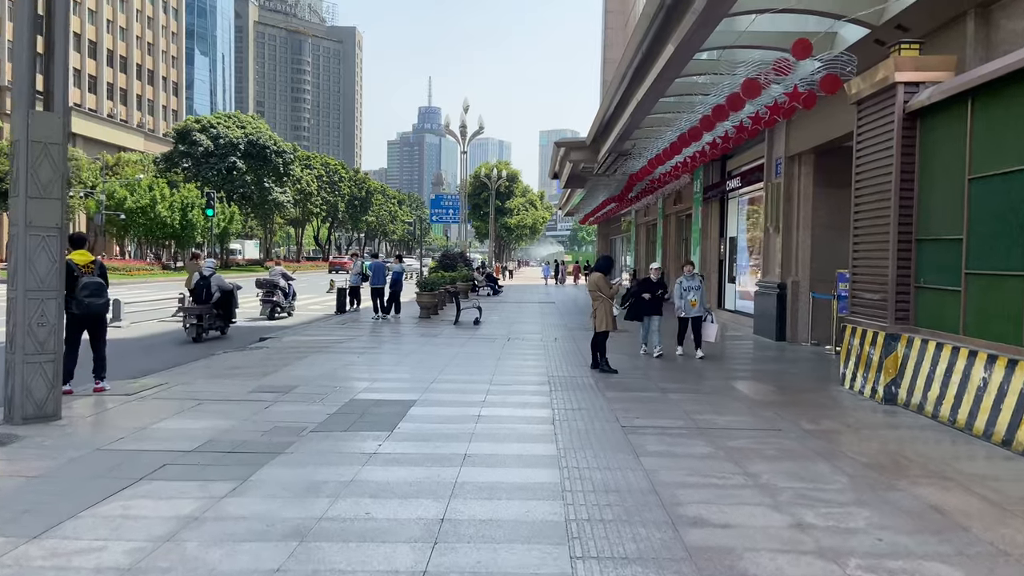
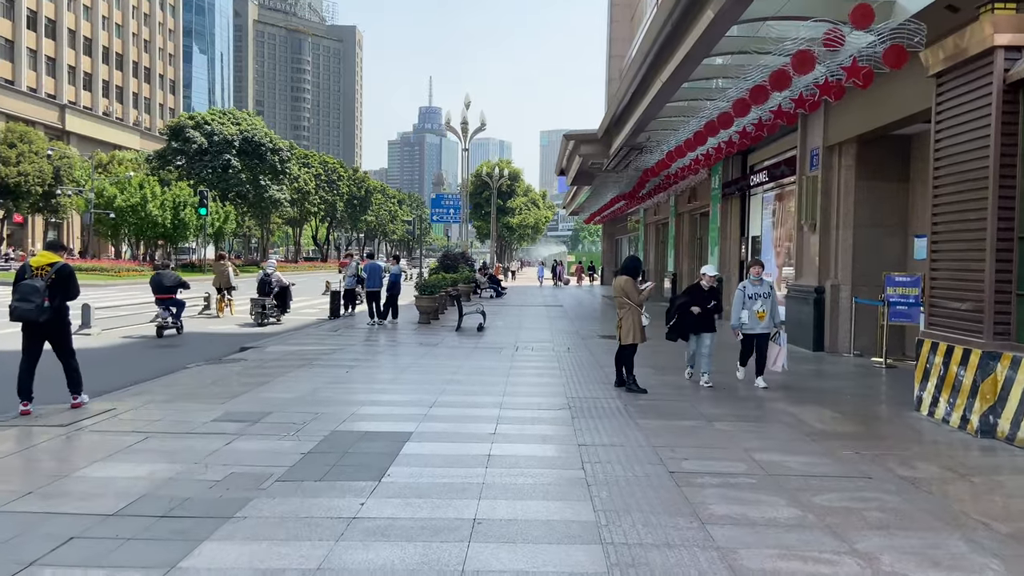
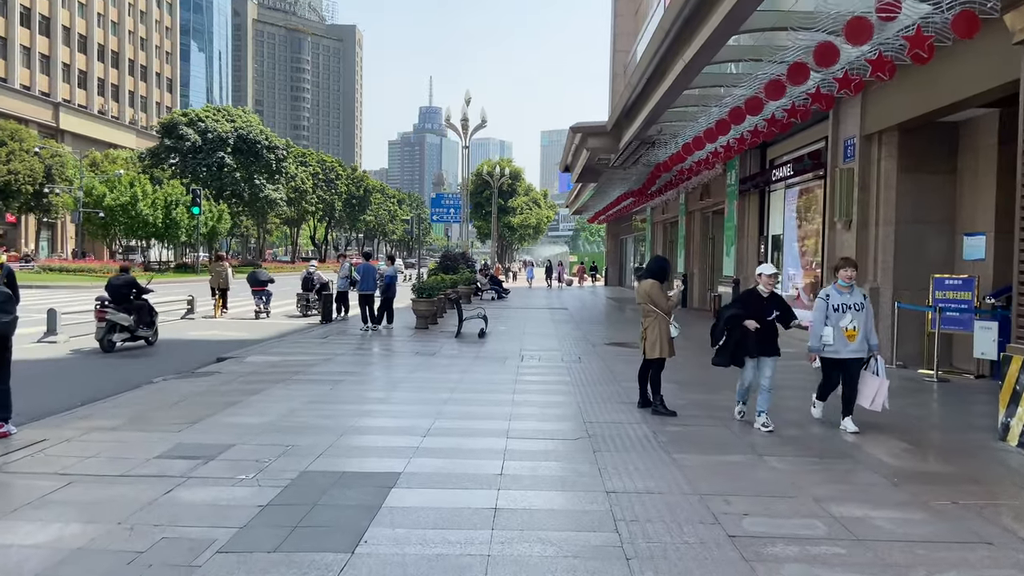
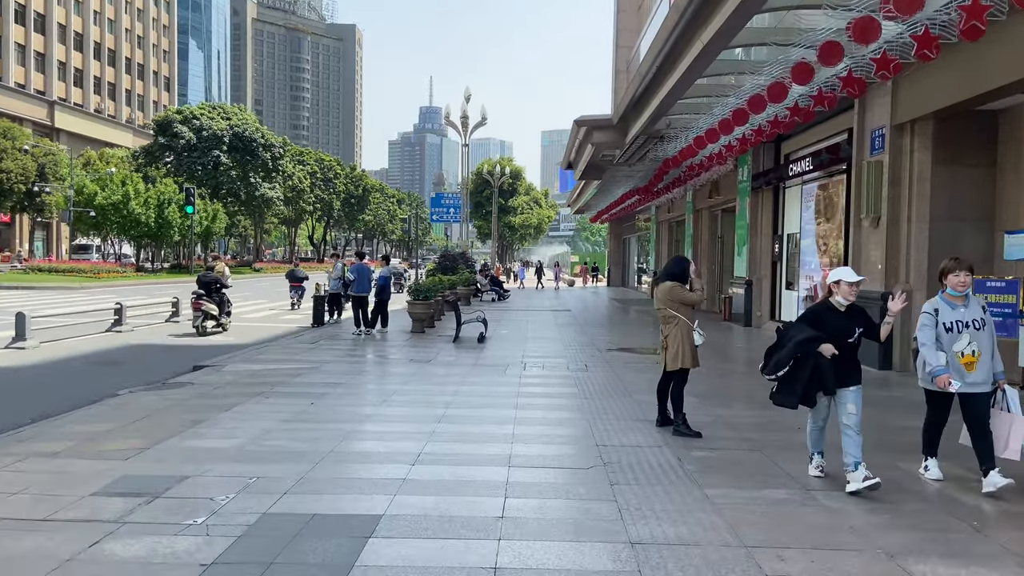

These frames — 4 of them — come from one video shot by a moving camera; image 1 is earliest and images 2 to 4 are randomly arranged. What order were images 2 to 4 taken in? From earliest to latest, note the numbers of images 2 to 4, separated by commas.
2, 3, 4
